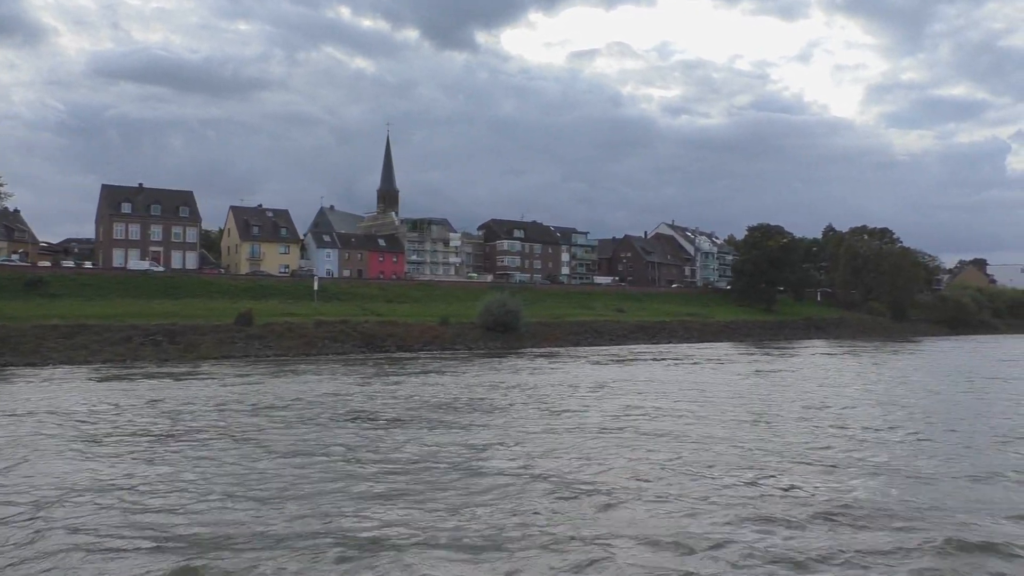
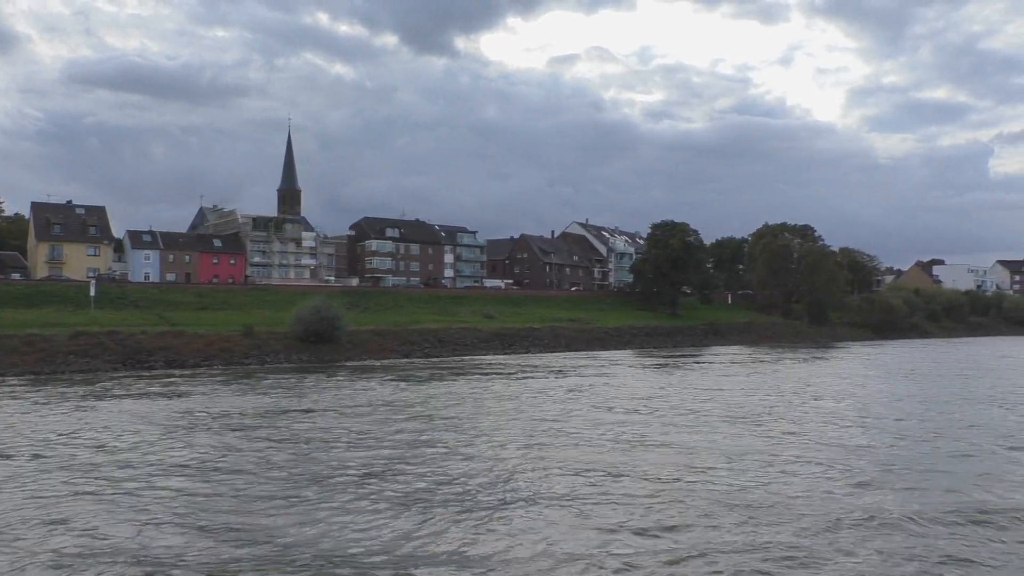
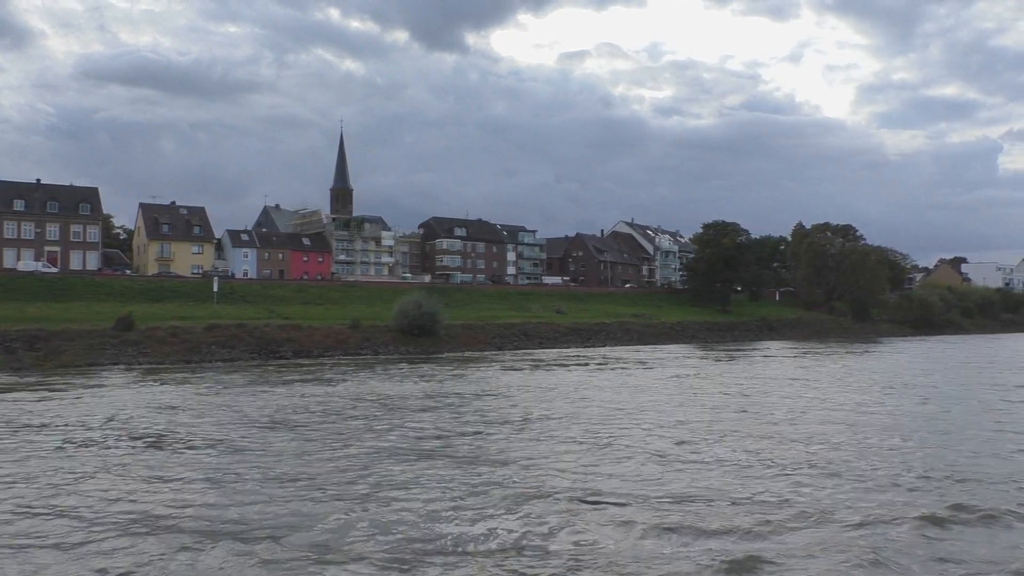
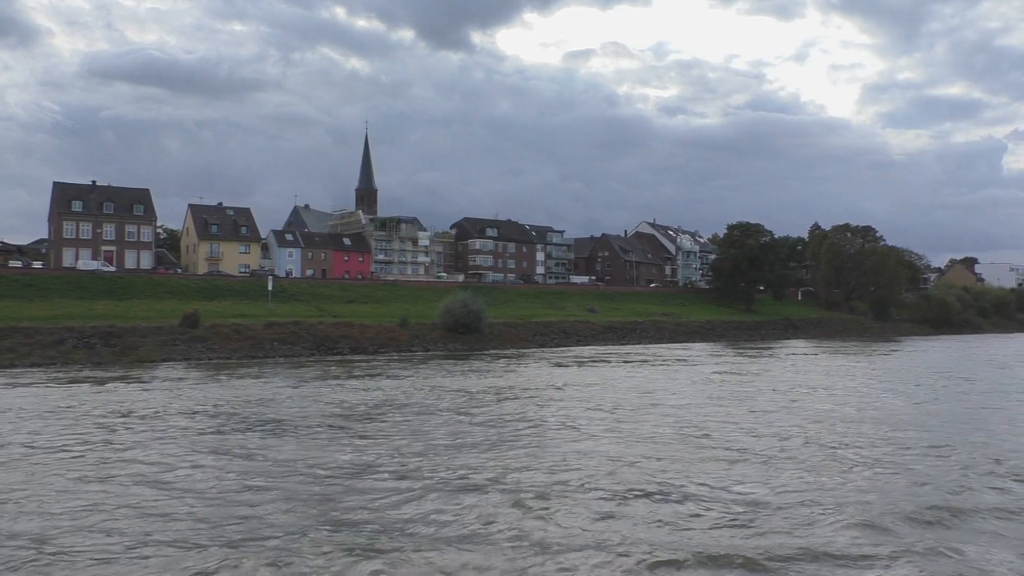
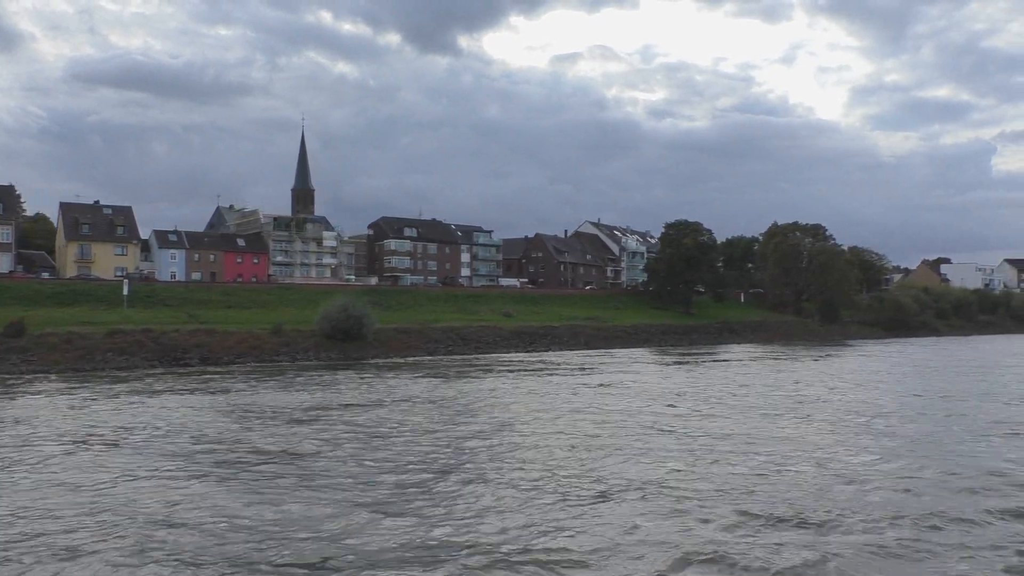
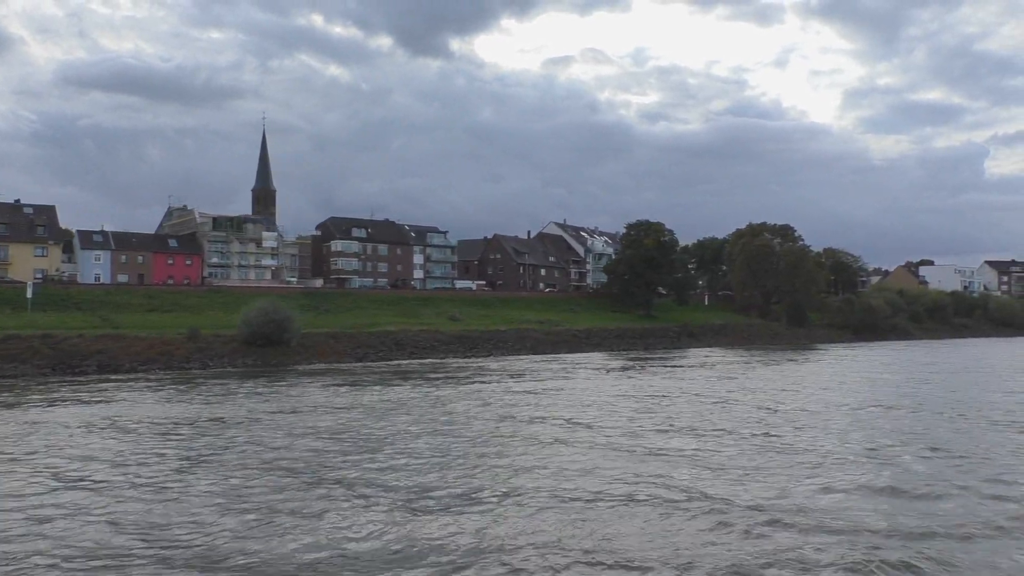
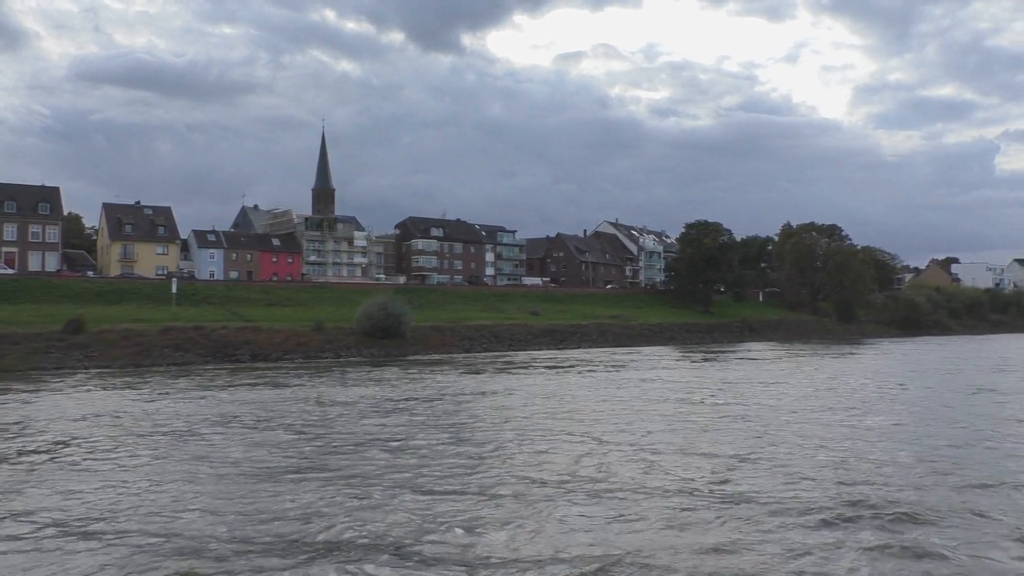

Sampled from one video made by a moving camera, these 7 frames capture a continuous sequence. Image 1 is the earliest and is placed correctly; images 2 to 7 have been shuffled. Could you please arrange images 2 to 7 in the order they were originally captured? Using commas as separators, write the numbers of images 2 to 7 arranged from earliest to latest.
4, 3, 7, 5, 2, 6
